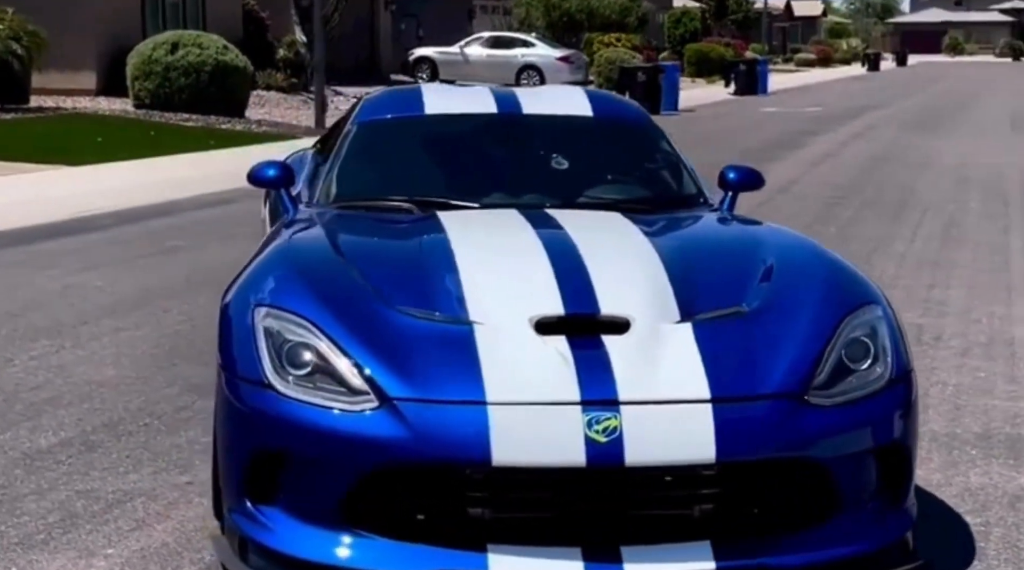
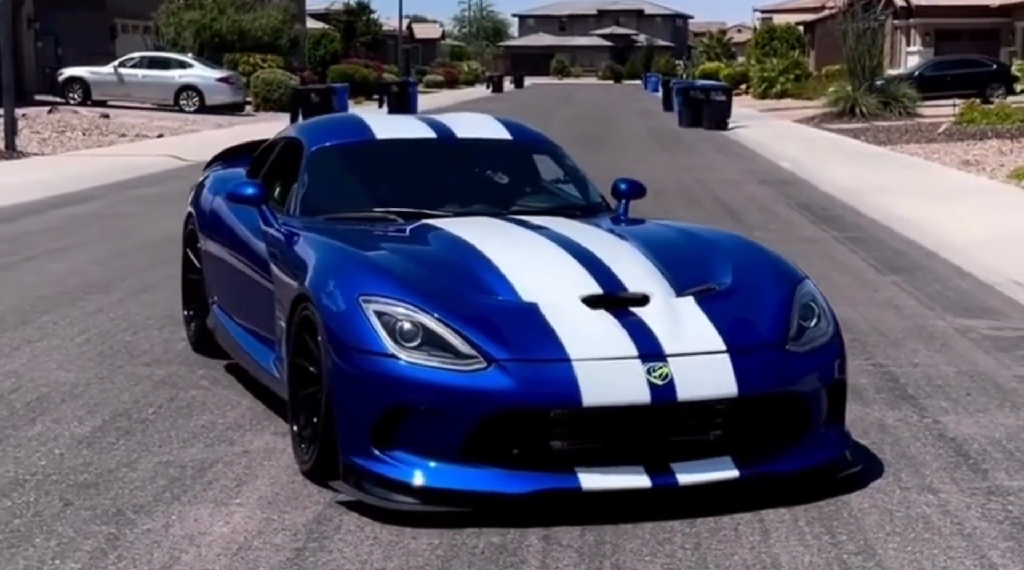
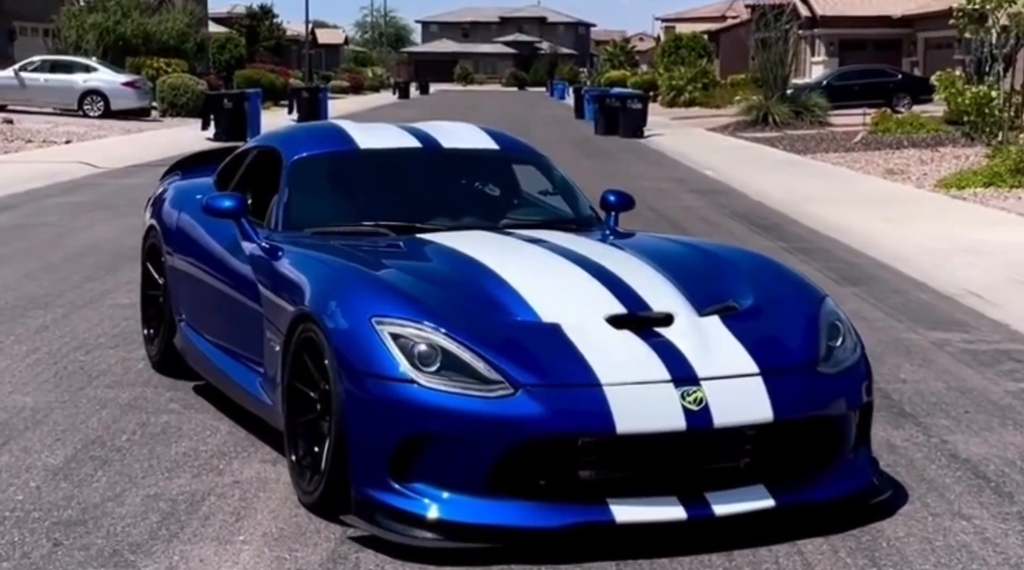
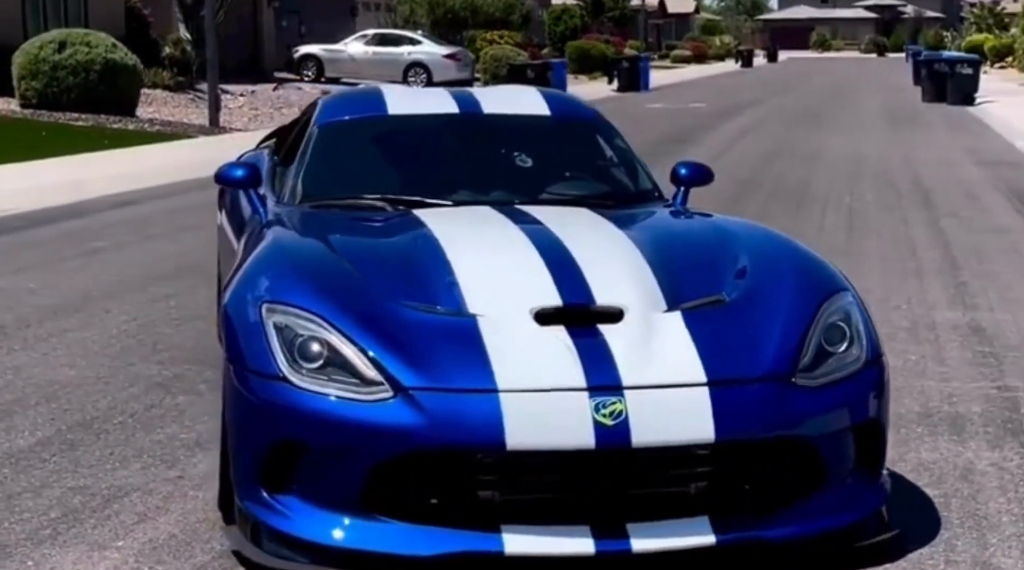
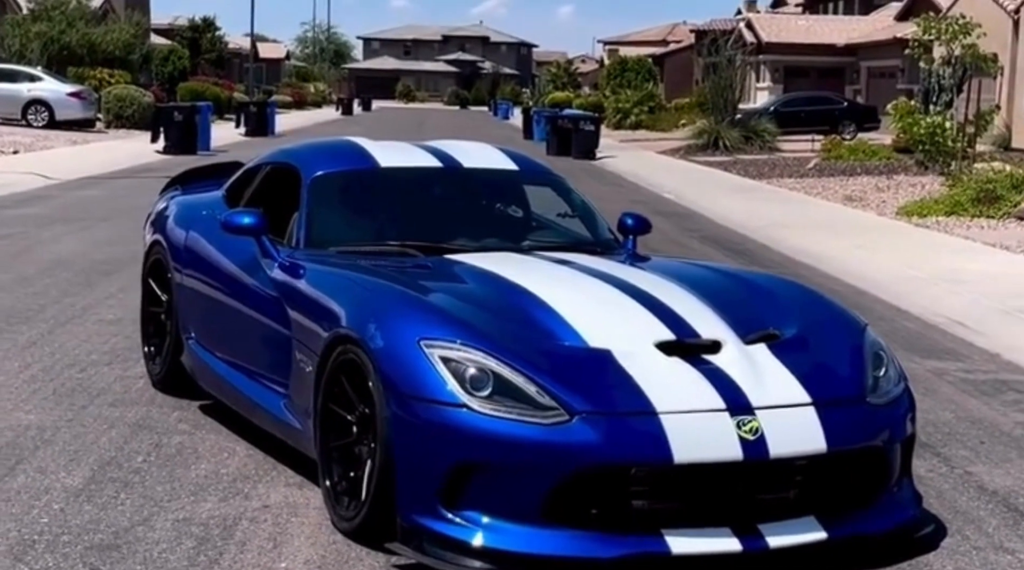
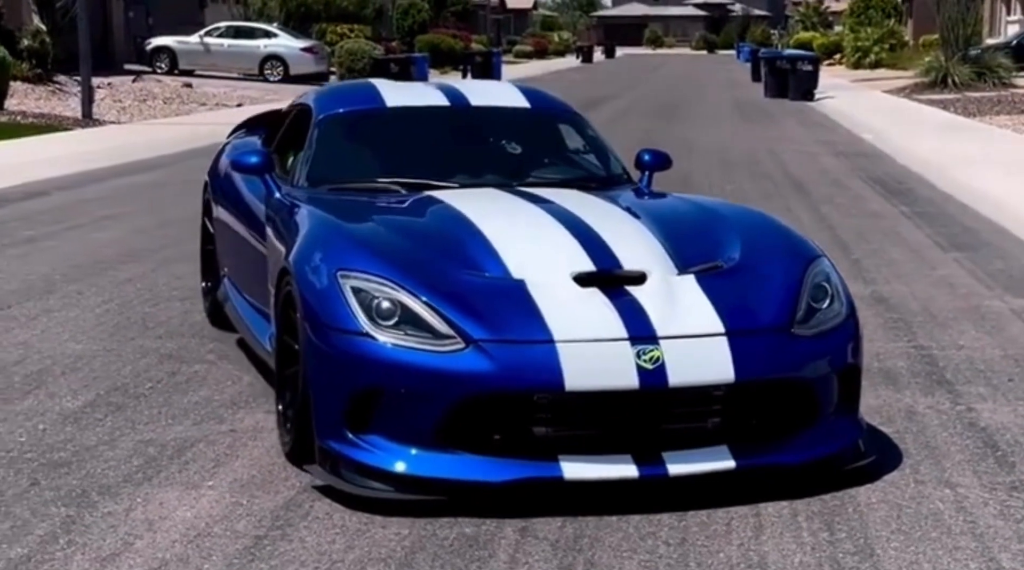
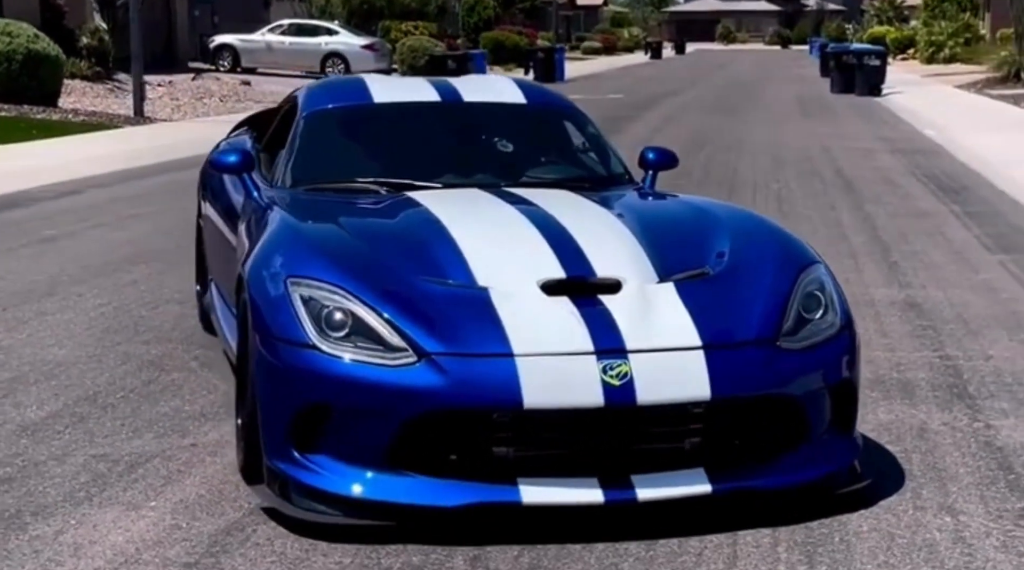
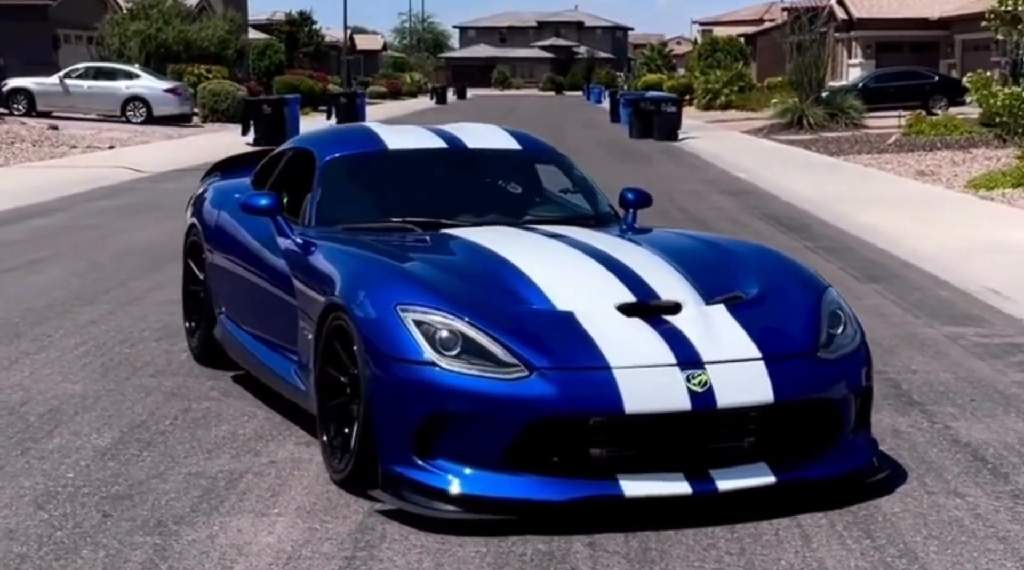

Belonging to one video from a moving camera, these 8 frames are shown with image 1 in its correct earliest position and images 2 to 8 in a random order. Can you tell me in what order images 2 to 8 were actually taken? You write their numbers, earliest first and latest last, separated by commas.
4, 7, 6, 2, 8, 3, 5
